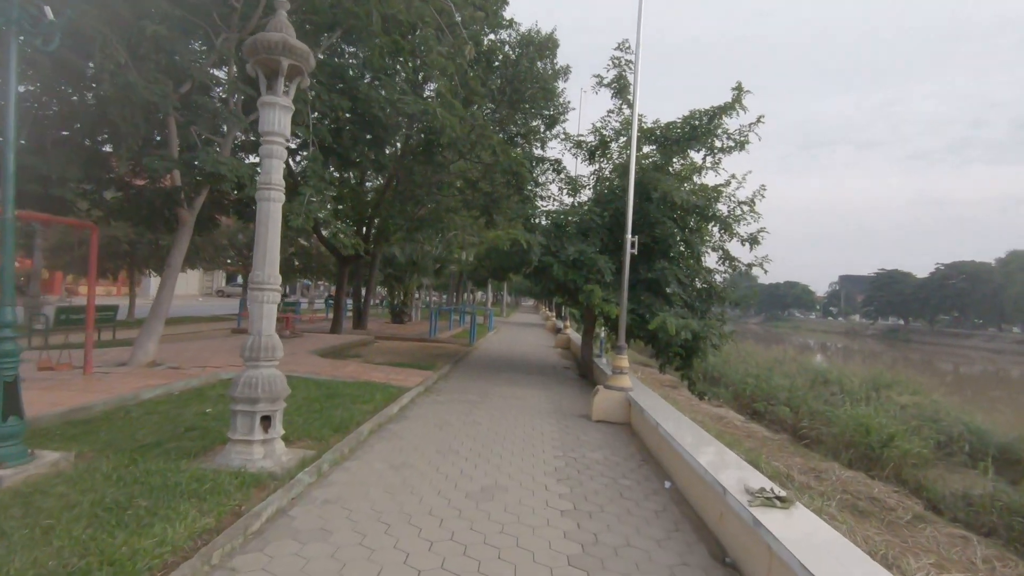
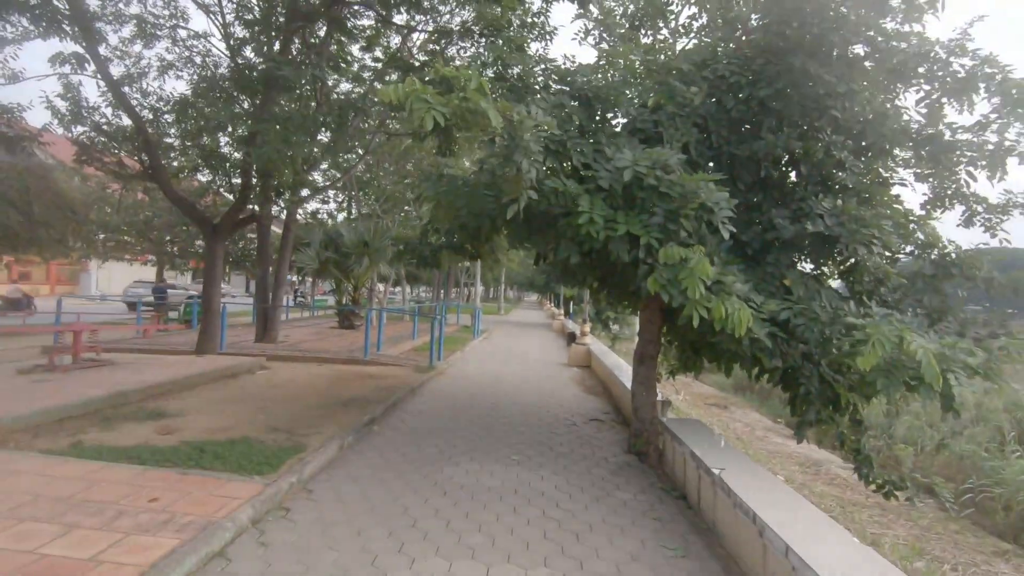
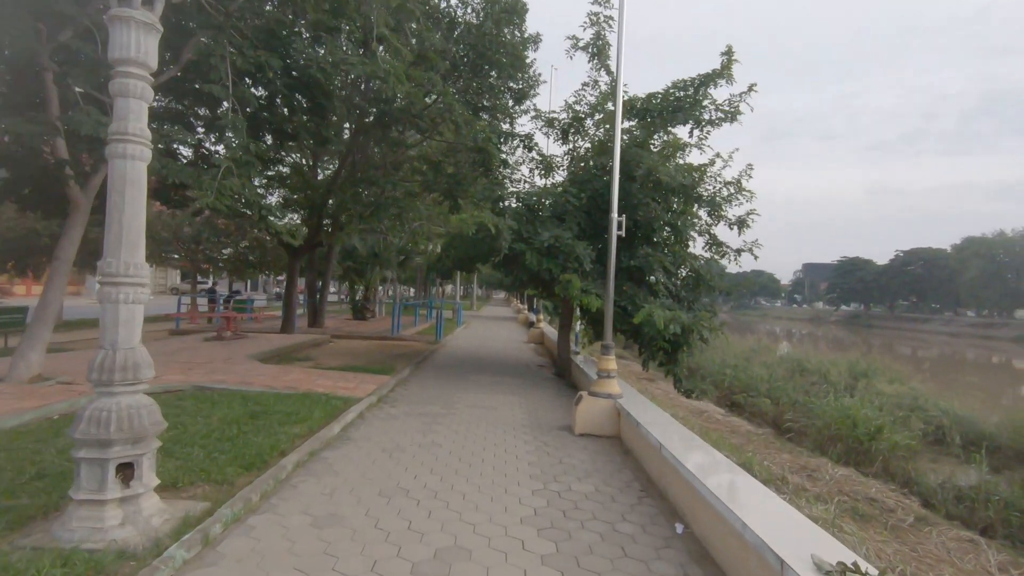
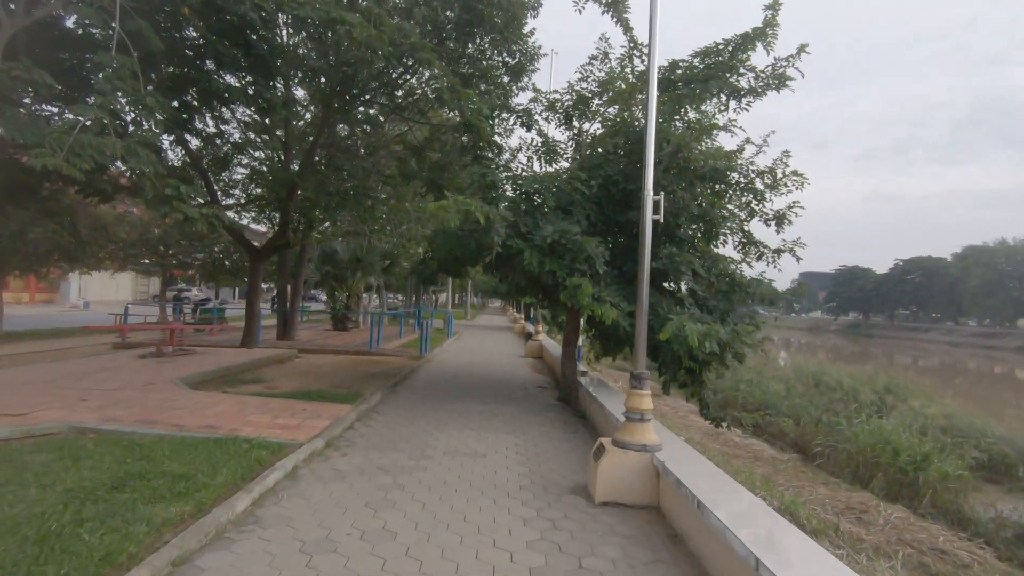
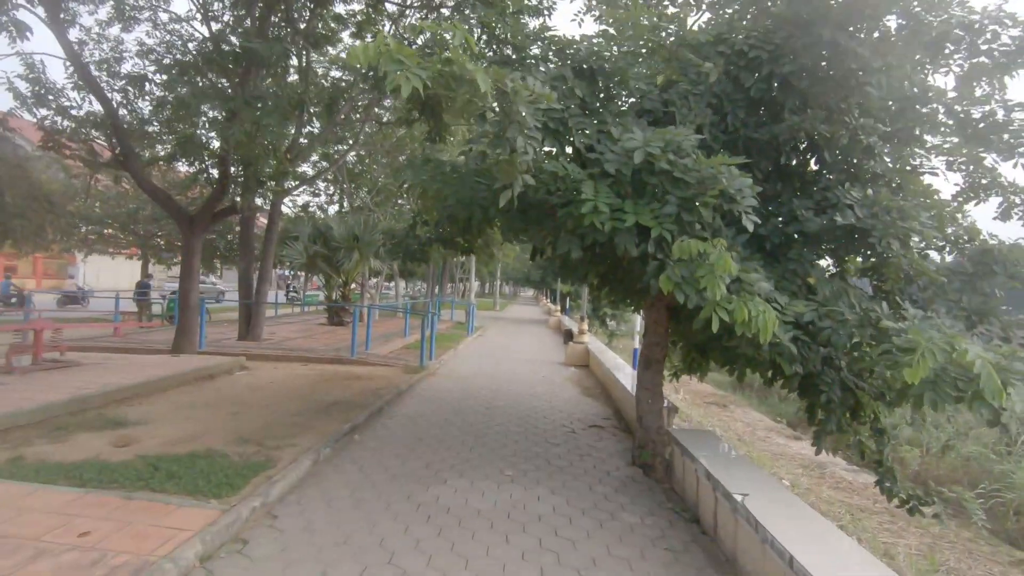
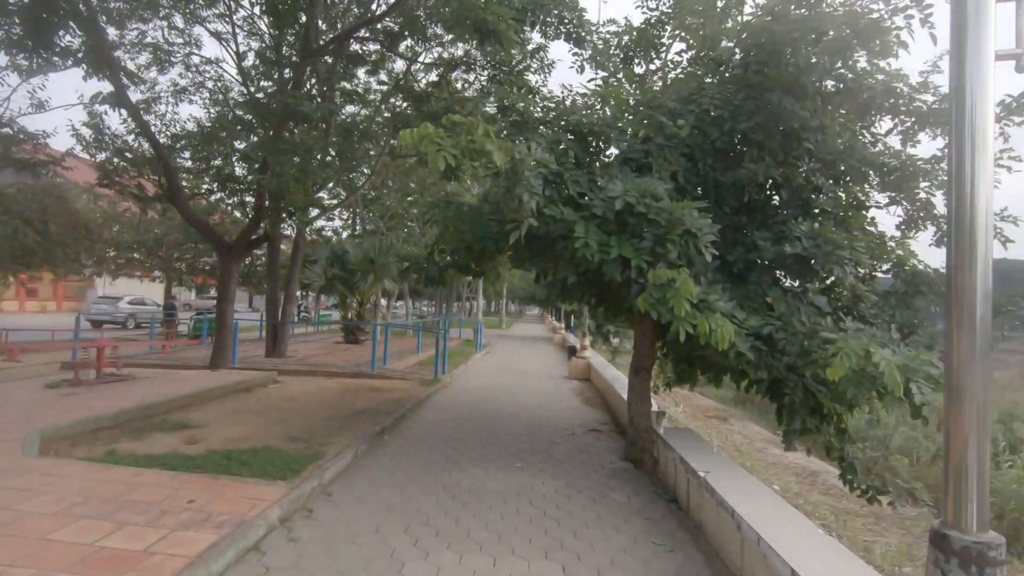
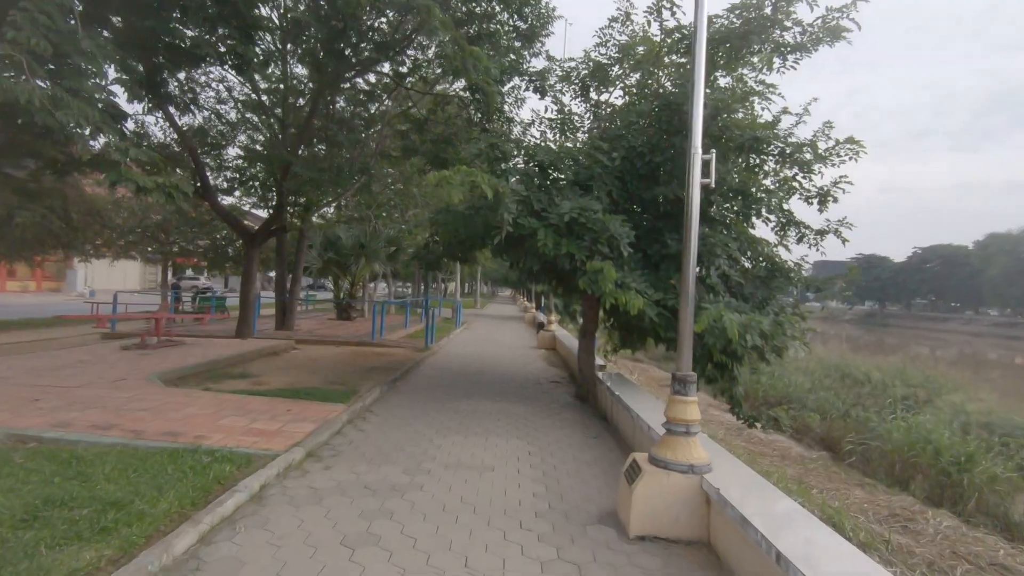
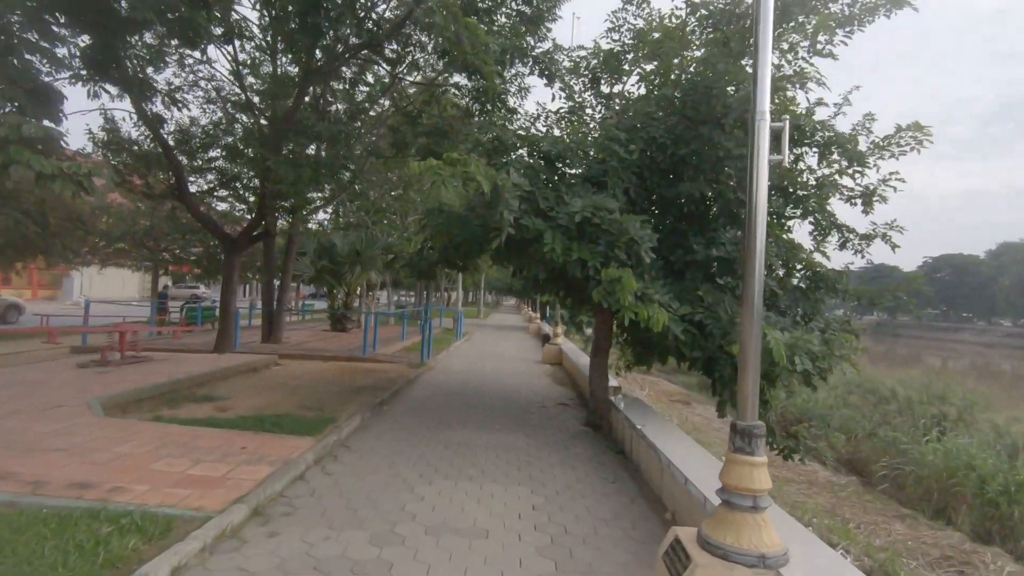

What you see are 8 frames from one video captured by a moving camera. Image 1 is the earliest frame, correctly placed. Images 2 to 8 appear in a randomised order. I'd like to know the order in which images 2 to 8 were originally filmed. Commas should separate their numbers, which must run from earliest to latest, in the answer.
3, 4, 7, 8, 6, 2, 5
